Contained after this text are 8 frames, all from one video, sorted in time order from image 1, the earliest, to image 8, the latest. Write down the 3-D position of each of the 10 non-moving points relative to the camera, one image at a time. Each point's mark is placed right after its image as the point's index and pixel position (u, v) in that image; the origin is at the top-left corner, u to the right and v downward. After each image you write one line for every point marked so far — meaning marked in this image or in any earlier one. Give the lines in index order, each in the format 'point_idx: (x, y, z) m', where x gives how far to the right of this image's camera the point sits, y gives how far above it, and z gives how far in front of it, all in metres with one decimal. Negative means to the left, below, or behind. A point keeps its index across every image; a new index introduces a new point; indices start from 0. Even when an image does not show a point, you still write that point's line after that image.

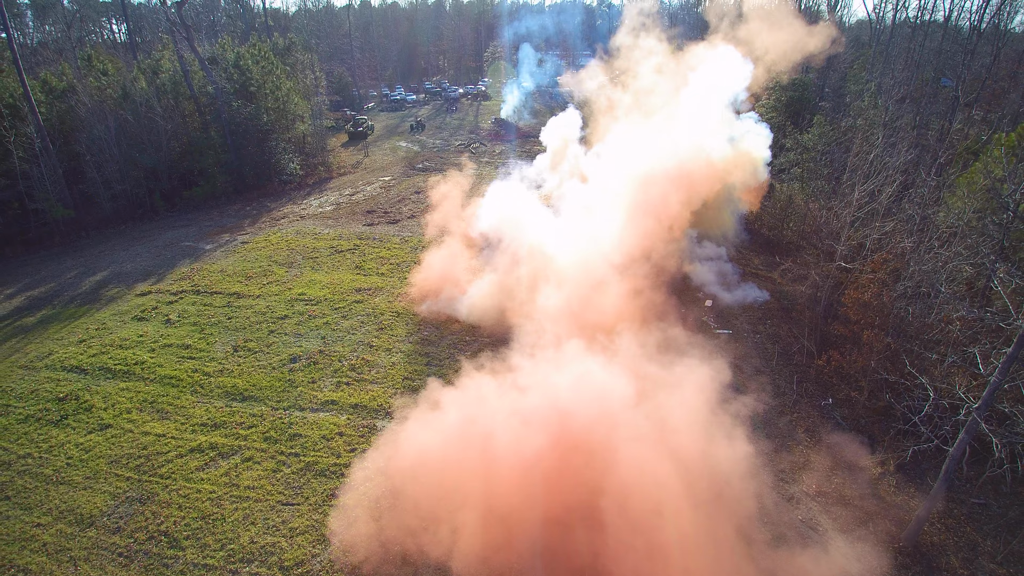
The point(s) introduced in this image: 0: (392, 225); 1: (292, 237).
0: (-3.0, +1.6, +13.5) m
1: (-5.2, +1.2, +12.9) m
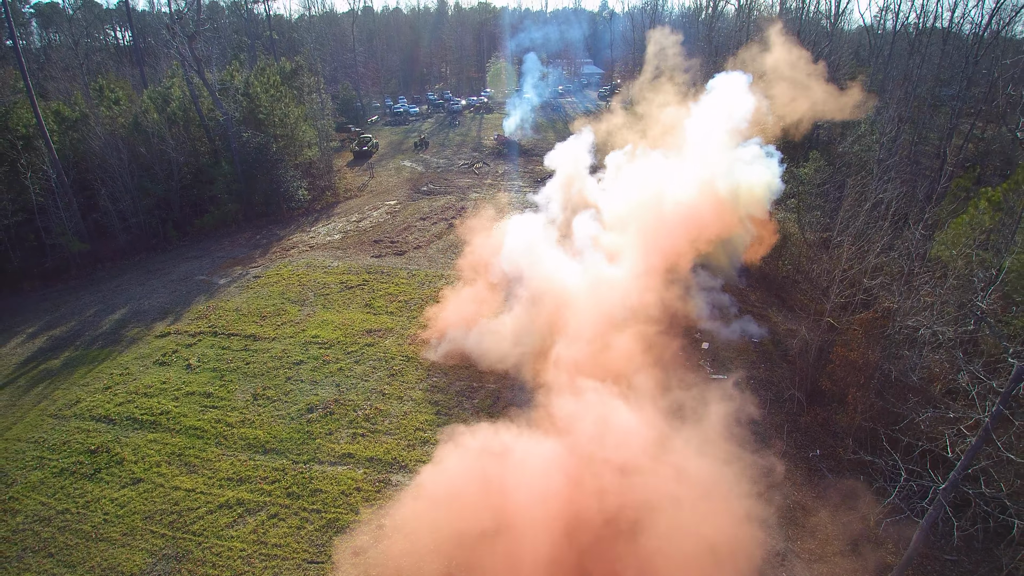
0: (-2.9, +0.8, +13.9) m
1: (-5.1, +0.4, +13.3) m
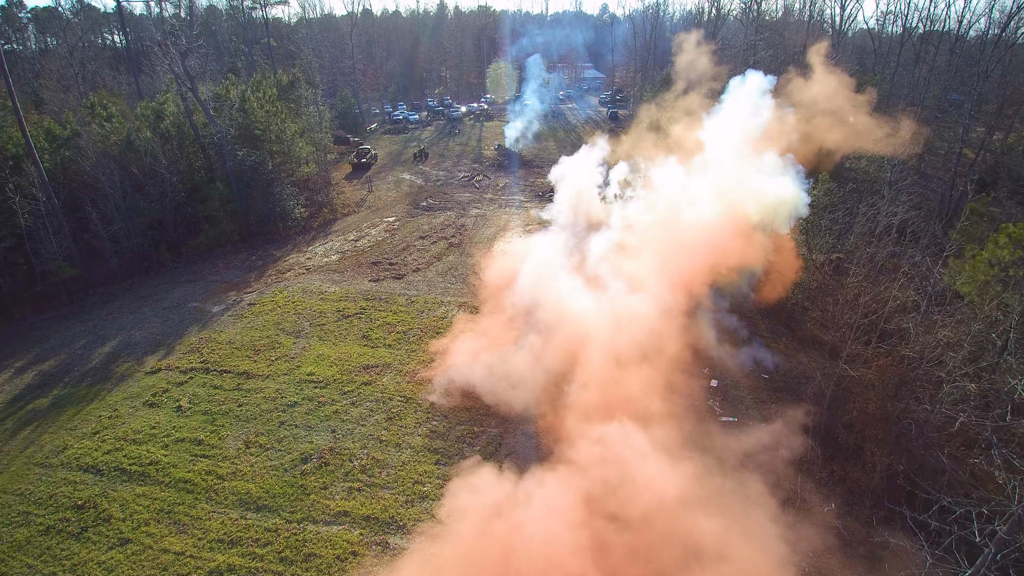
0: (-2.9, +0.2, +13.6) m
1: (-5.1, -0.2, +13.0) m
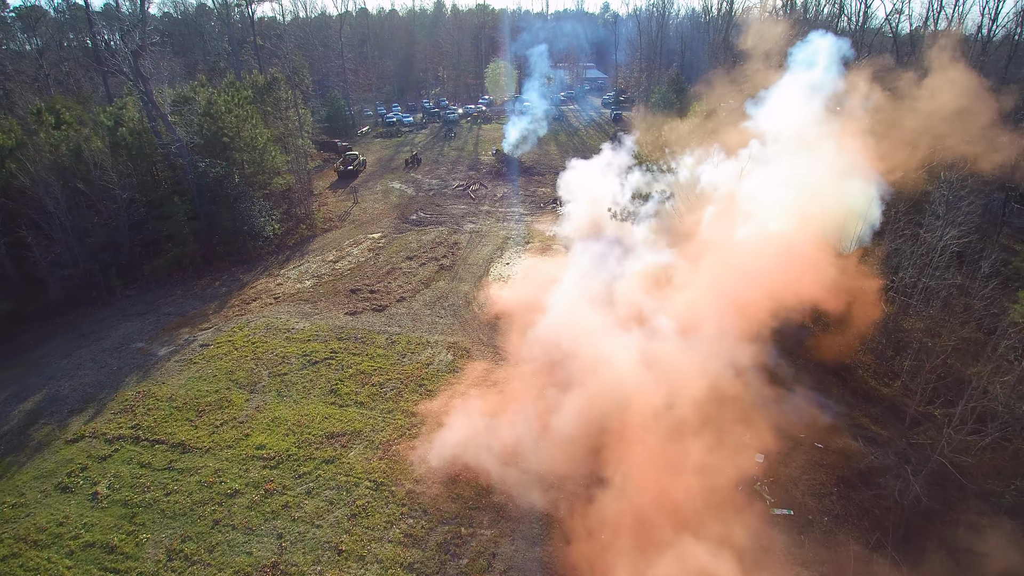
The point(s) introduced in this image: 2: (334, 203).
0: (-2.9, -0.6, +11.7) m
1: (-5.1, -1.0, +11.1) m
2: (-6.3, +3.0, +19.4) m
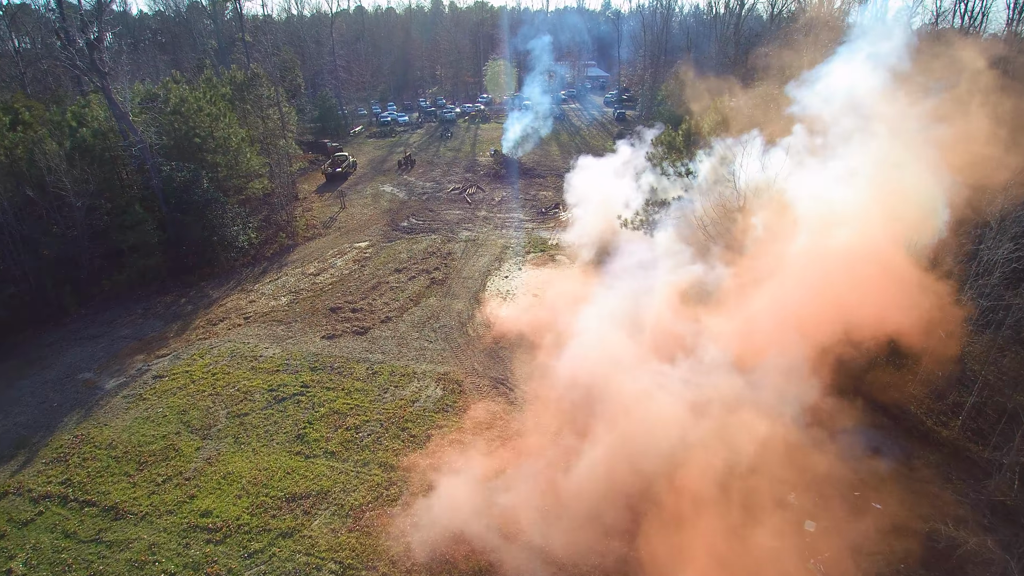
0: (-2.9, -0.9, +10.4) m
1: (-5.1, -1.4, +9.7) m
2: (-6.3, +2.6, +18.0) m
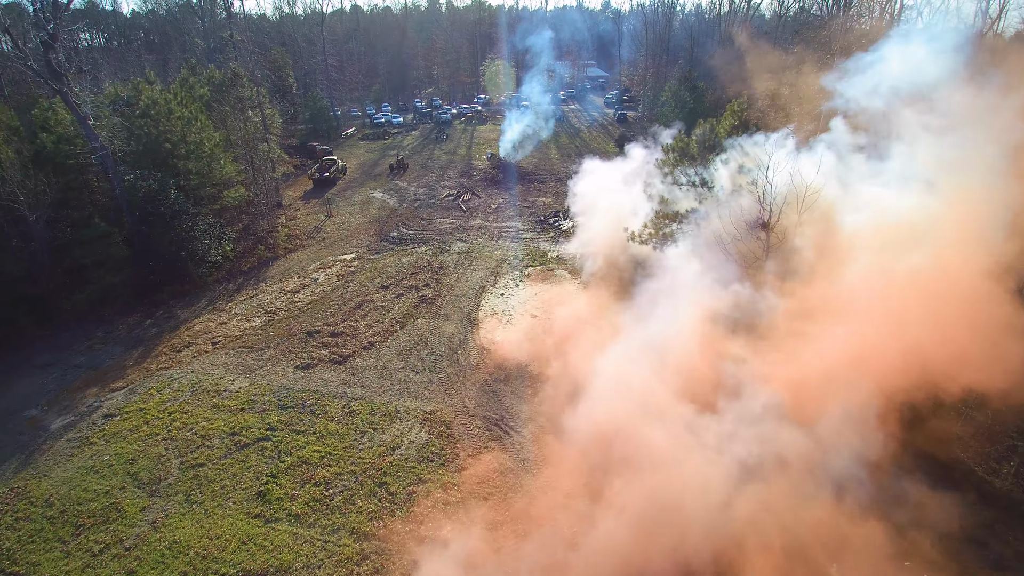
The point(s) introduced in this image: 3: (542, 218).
0: (-3.0, -1.4, +9.3) m
1: (-5.2, -1.8, +8.7) m
2: (-6.4, +2.2, +16.9) m
3: (+0.9, +2.1, +16.2) m
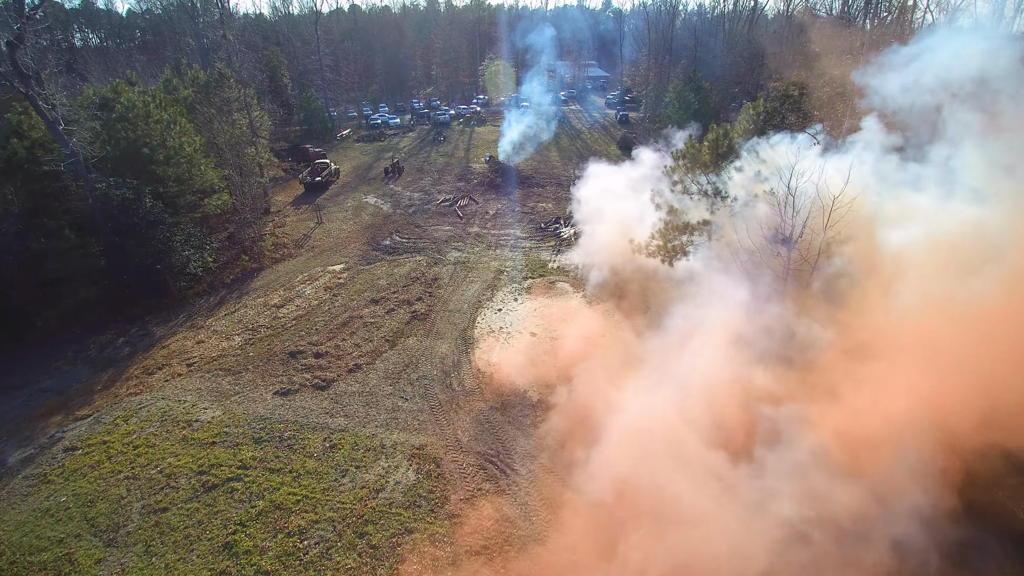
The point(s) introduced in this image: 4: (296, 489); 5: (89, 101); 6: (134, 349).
0: (-3.0, -1.7, +8.5) m
1: (-5.2, -2.1, +7.9) m
2: (-6.4, +1.9, +16.2) m
3: (+0.9, +1.8, +15.5) m
4: (-2.6, -2.5, +6.8) m
5: (-10.3, +4.6, +13.3) m
6: (-7.2, -1.1, +10.4) m
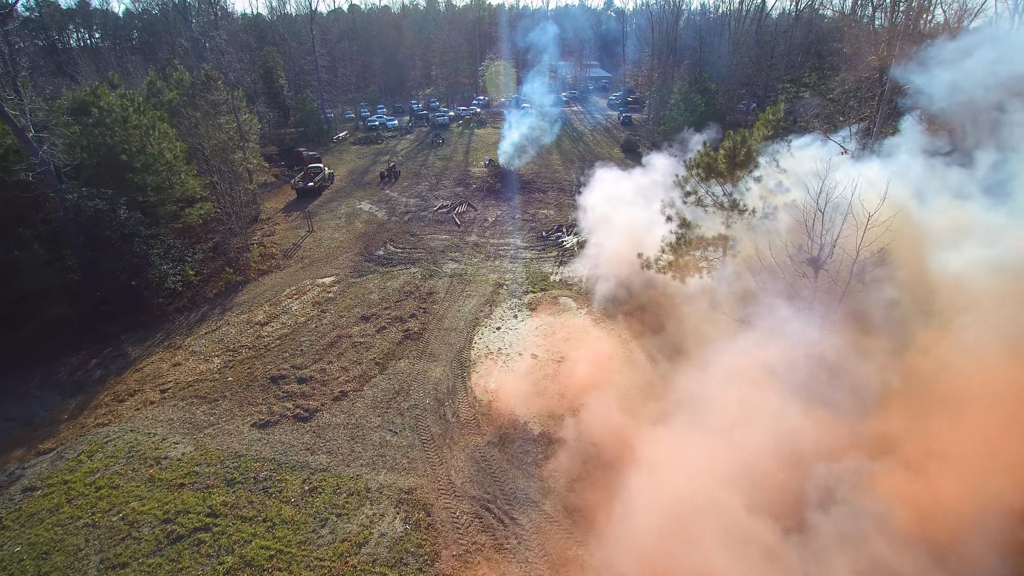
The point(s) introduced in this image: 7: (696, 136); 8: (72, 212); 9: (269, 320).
0: (-3.0, -2.0, +7.8) m
1: (-5.2, -2.4, +7.2) m
2: (-6.4, +1.6, +15.5) m
3: (+0.9, +1.5, +14.8) m
4: (-2.7, -2.8, +6.0) m
5: (-10.3, +4.3, +12.6) m
6: (-7.2, -1.4, +9.7) m
7: (+6.0, +5.5, +19.4) m
8: (-8.5, +1.5, +10.6) m
9: (-4.8, -0.6, +10.9) m
